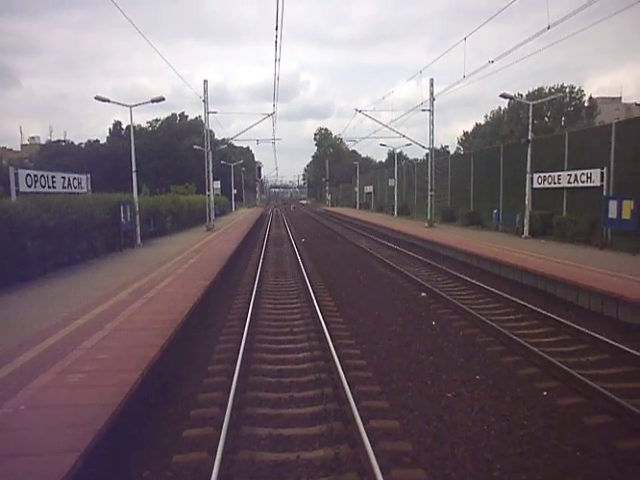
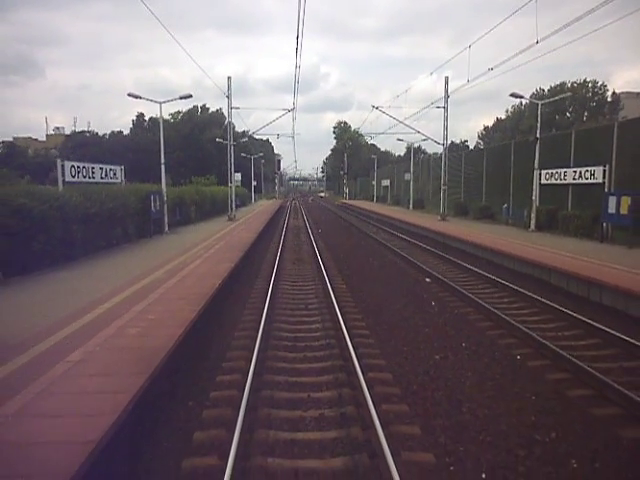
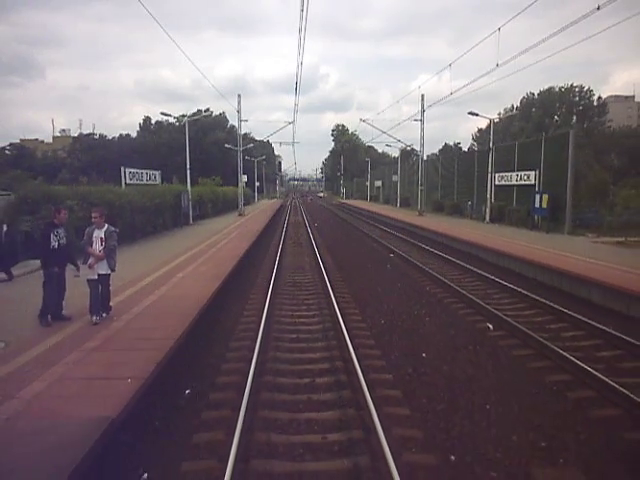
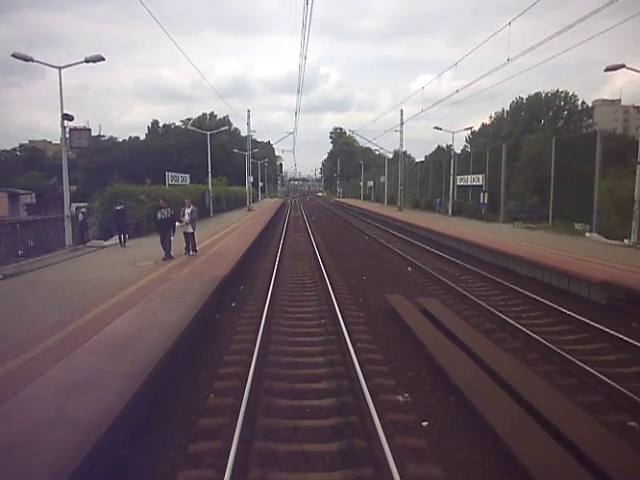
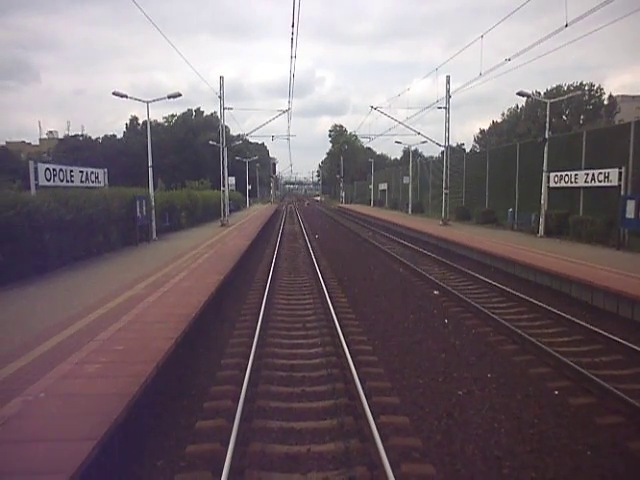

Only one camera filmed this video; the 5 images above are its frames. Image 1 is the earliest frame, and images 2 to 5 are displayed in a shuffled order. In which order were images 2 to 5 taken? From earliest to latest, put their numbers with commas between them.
5, 2, 3, 4
